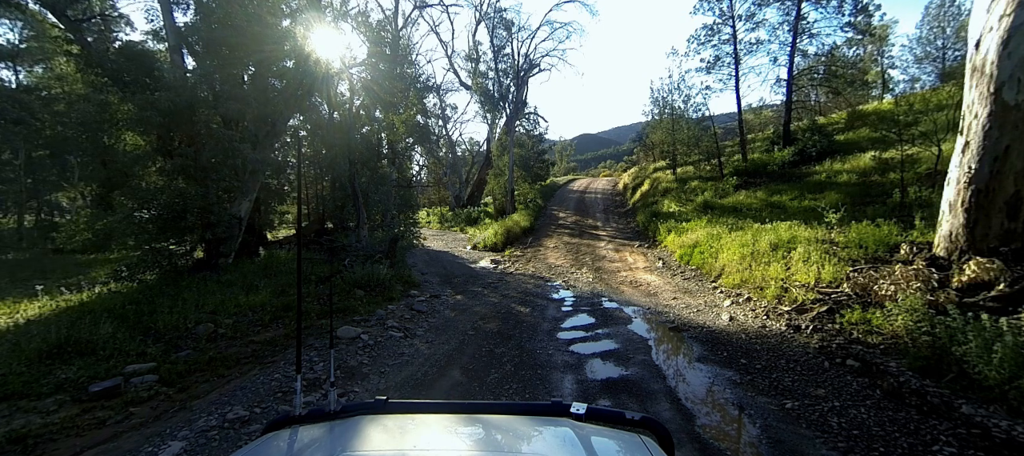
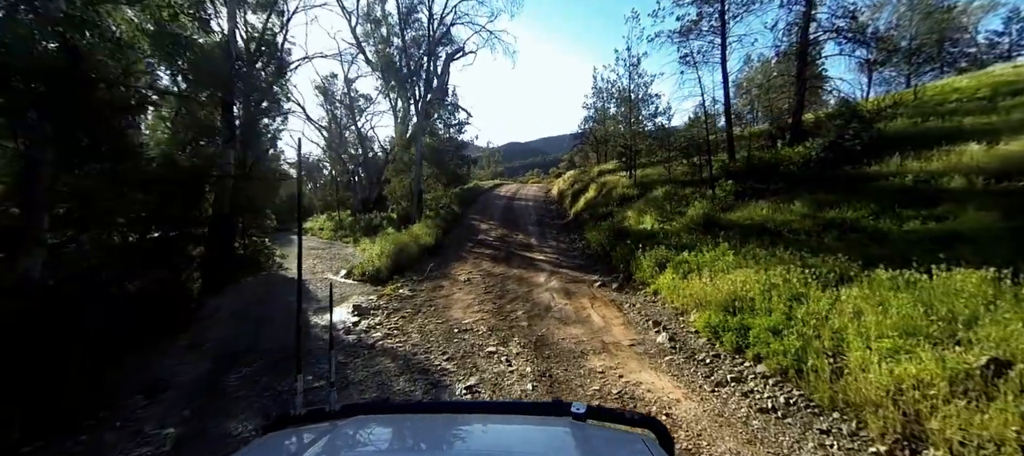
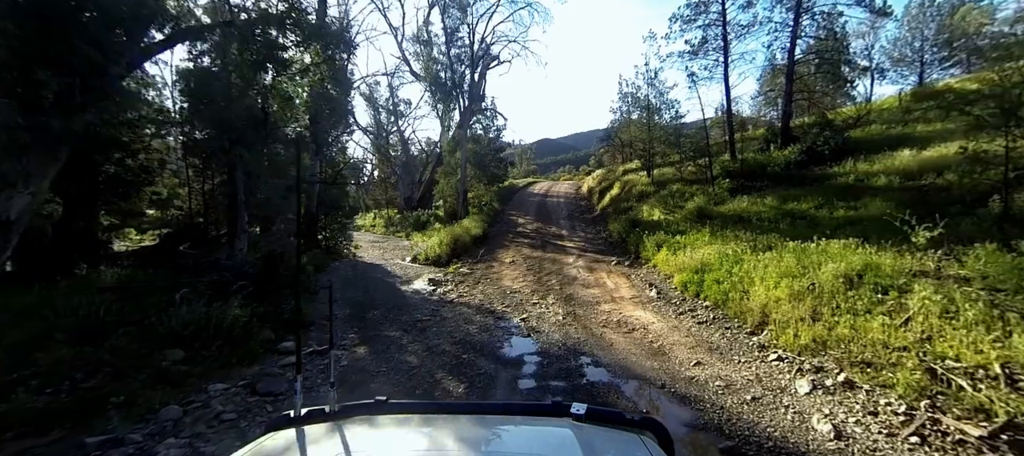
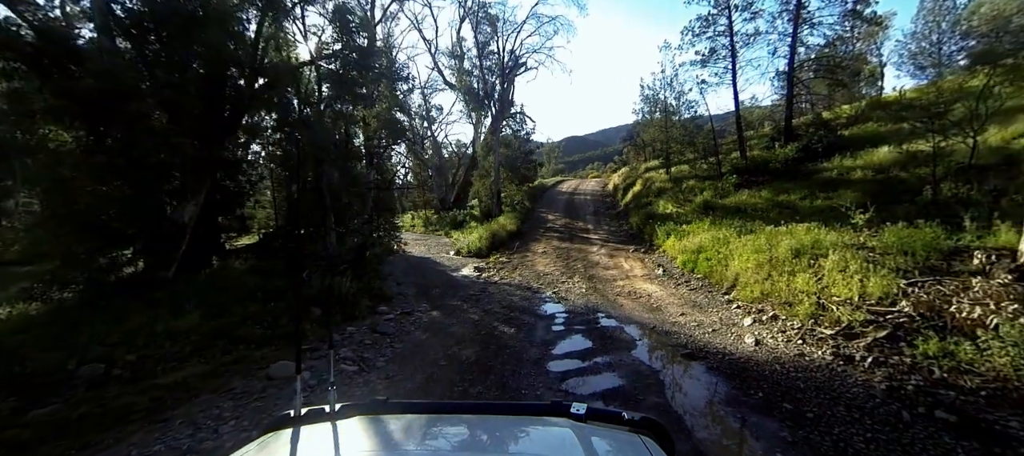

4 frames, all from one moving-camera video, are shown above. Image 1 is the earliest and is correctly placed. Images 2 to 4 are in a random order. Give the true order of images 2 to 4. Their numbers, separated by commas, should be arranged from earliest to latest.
4, 3, 2
